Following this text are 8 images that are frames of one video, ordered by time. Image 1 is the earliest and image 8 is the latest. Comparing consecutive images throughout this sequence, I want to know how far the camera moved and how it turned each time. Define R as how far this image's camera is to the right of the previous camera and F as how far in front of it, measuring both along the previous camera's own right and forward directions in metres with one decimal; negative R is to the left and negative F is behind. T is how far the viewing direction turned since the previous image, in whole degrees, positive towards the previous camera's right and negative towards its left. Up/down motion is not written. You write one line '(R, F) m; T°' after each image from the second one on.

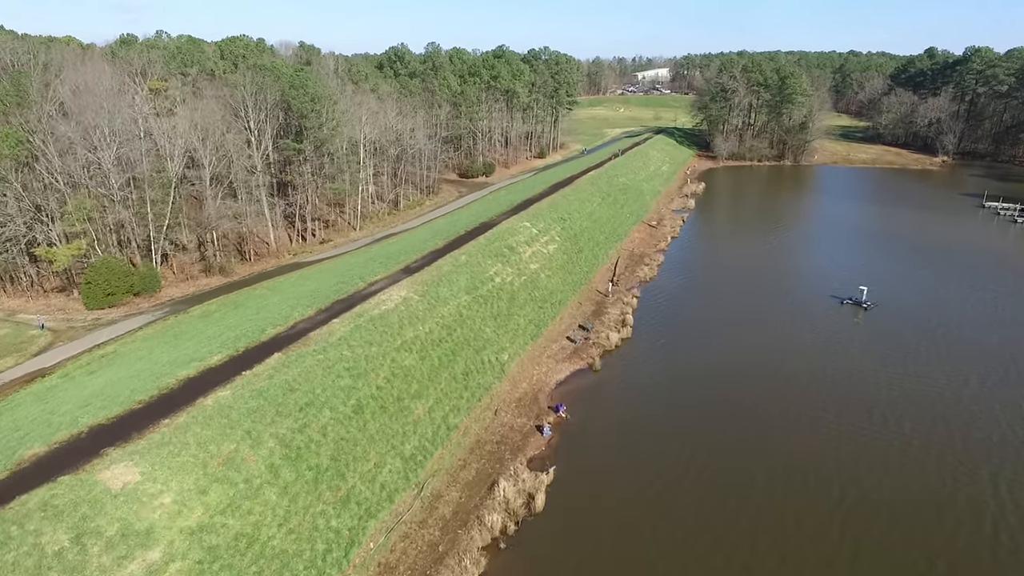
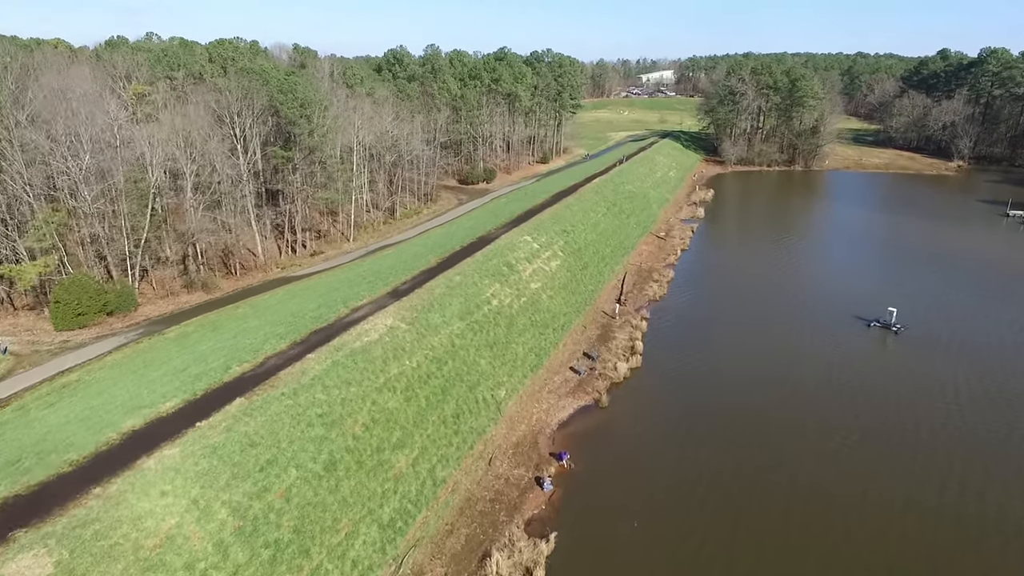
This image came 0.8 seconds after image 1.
(+0.3, +2.9) m; 0°
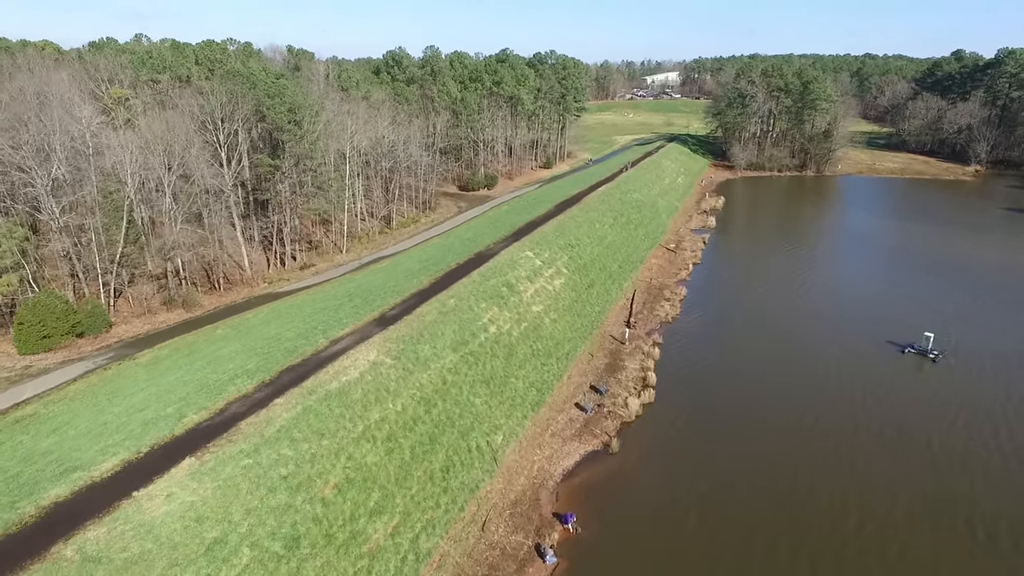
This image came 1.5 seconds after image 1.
(+0.2, +3.0) m; 0°
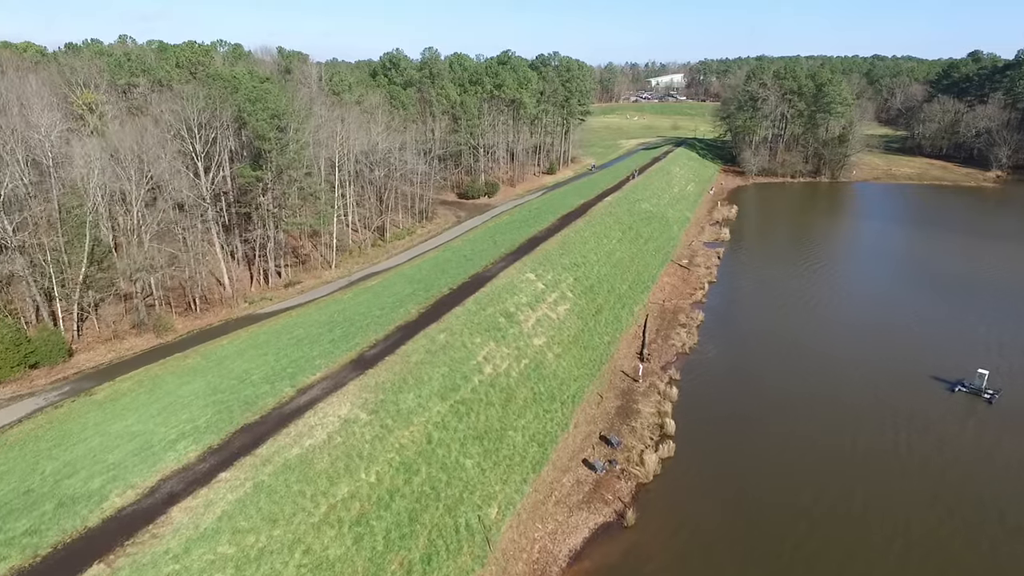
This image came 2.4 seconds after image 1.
(+0.2, +3.7) m; 0°
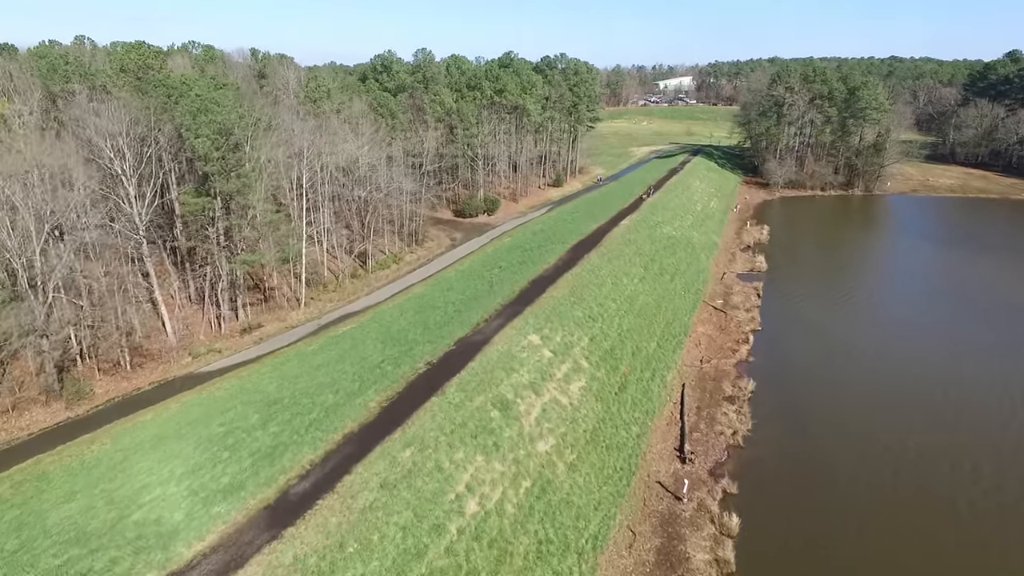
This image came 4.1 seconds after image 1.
(+0.3, +7.9) m; 0°
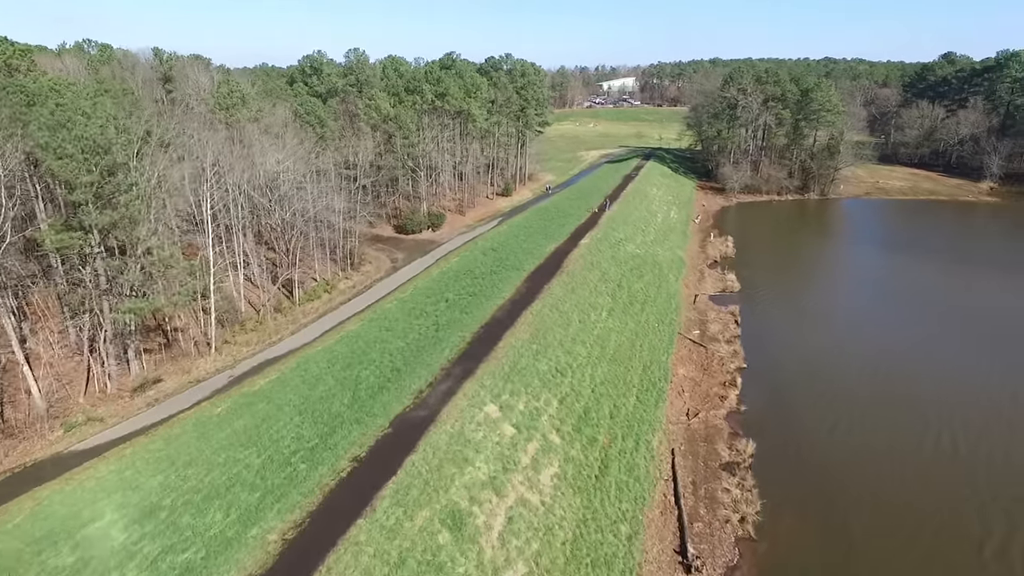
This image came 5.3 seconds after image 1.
(0.0, +5.5) m; +5°
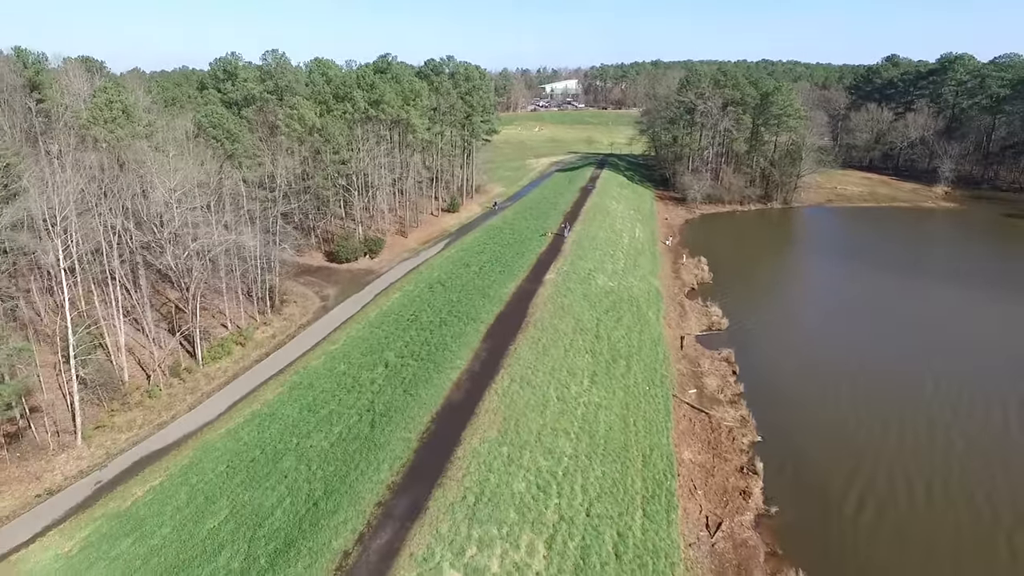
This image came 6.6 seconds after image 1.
(-0.4, +7.0) m; +5°
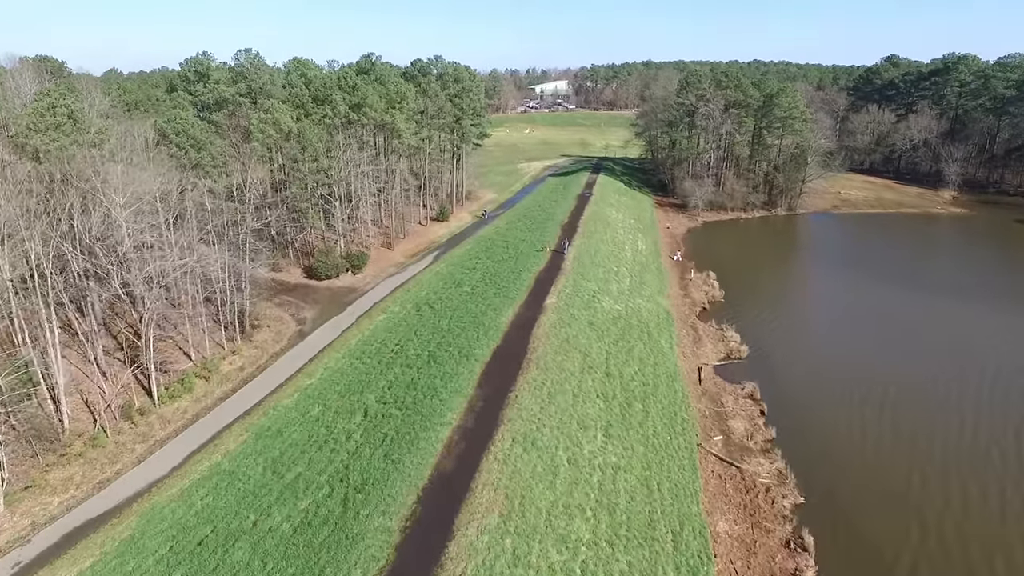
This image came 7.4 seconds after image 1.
(-0.4, +3.9) m; +1°
